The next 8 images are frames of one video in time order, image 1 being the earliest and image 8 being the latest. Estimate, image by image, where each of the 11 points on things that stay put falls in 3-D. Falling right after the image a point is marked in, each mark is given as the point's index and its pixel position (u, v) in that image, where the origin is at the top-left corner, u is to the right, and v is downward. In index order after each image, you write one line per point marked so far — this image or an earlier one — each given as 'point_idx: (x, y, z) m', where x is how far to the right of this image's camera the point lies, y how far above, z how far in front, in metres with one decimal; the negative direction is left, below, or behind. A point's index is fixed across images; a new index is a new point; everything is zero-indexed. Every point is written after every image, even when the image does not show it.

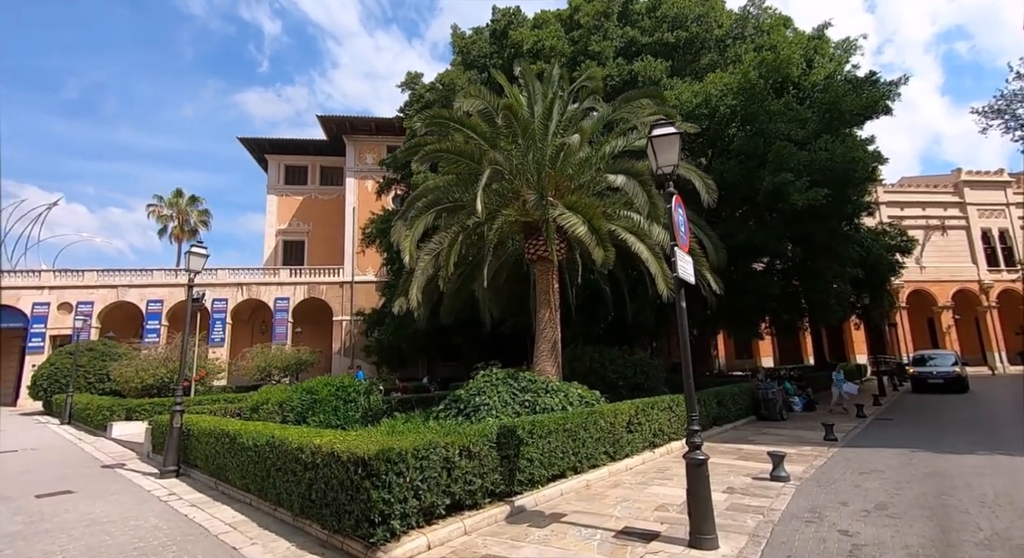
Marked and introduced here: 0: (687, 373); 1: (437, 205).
0: (+1.7, -1.0, +5.5) m
1: (-1.6, +1.5, +12.0) m
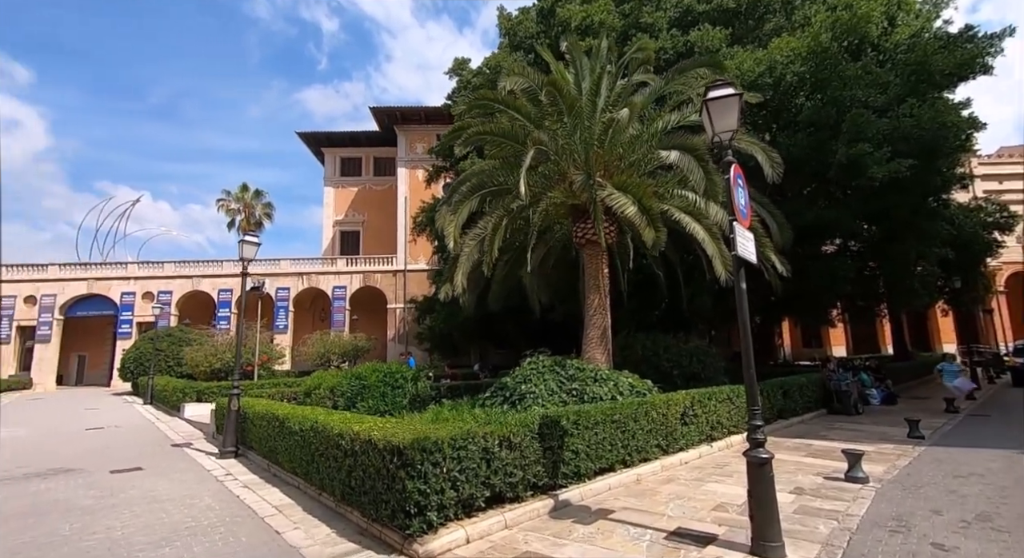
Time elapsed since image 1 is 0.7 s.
0: (+2.1, -0.8, +4.9) m
1: (-0.7, +1.8, +11.7) m
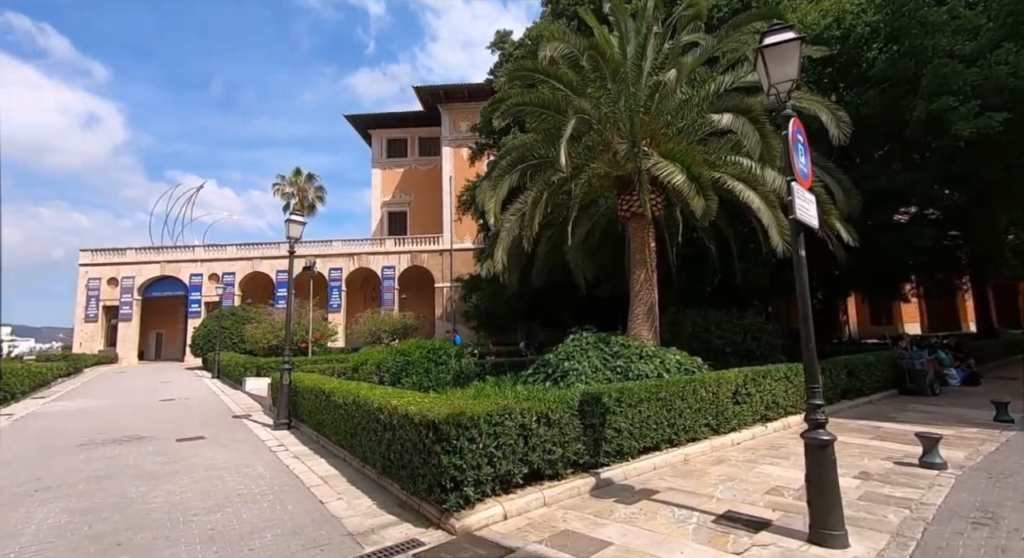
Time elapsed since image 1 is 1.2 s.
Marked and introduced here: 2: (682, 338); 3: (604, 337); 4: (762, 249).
0: (+2.4, -0.5, +4.5) m
1: (+0.2, +2.4, +11.4) m
2: (+3.8, -1.3, +12.0) m
3: (+1.7, -1.1, +10.4) m
4: (+6.3, +0.8, +14.0) m
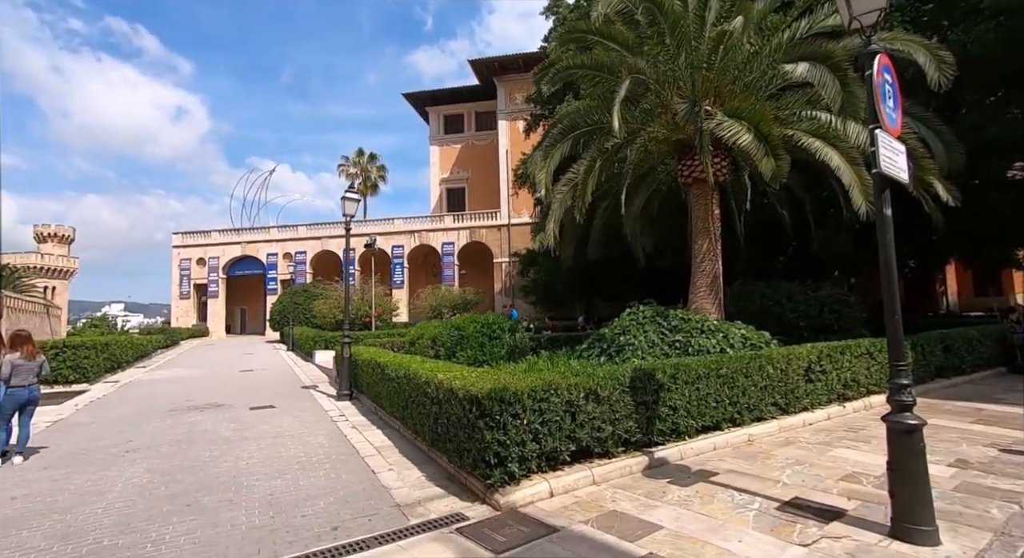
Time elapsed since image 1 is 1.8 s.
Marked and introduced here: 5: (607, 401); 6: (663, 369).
0: (+2.7, -0.2, +3.9) m
1: (+1.2, +2.9, +10.9) m
2: (+4.9, -0.7, +11.2) m
3: (+2.7, -0.6, +9.9) m
4: (+7.6, +1.5, +12.9) m
5: (+0.9, -1.2, +5.5) m
6: (+1.6, -1.0, +6.1) m
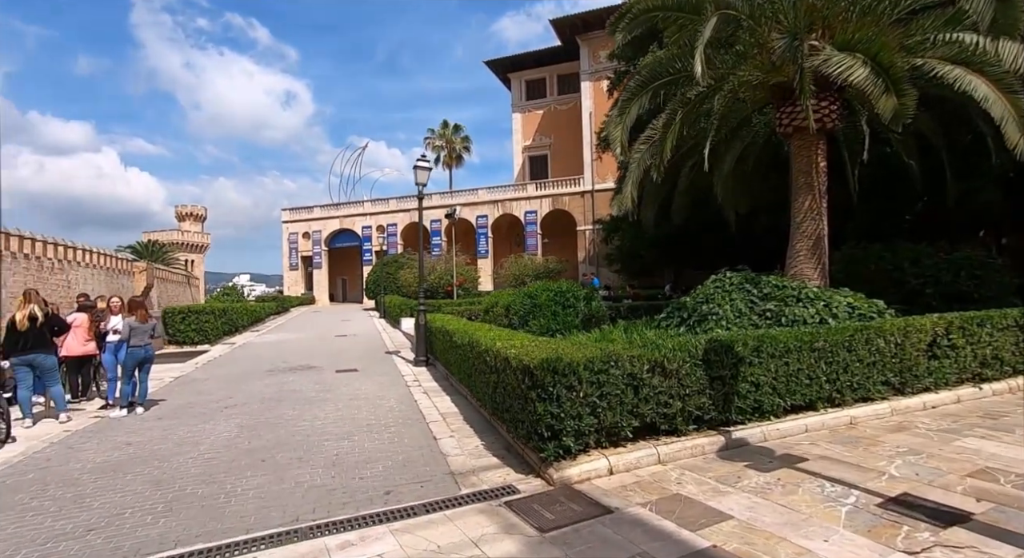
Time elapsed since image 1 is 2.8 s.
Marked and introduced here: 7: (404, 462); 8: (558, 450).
0: (+3.0, +0.1, +3.1) m
1: (+2.6, +3.6, +10.0) m
2: (+6.3, 0.0, +9.9) m
3: (+3.9, +0.1, +9.0) m
4: (+9.2, +2.2, +11.0) m
5: (+1.5, -0.8, +5.0) m
6: (+2.2, -0.6, +5.4) m
7: (-1.0, -1.8, +5.3) m
8: (+0.4, -1.4, +4.6) m
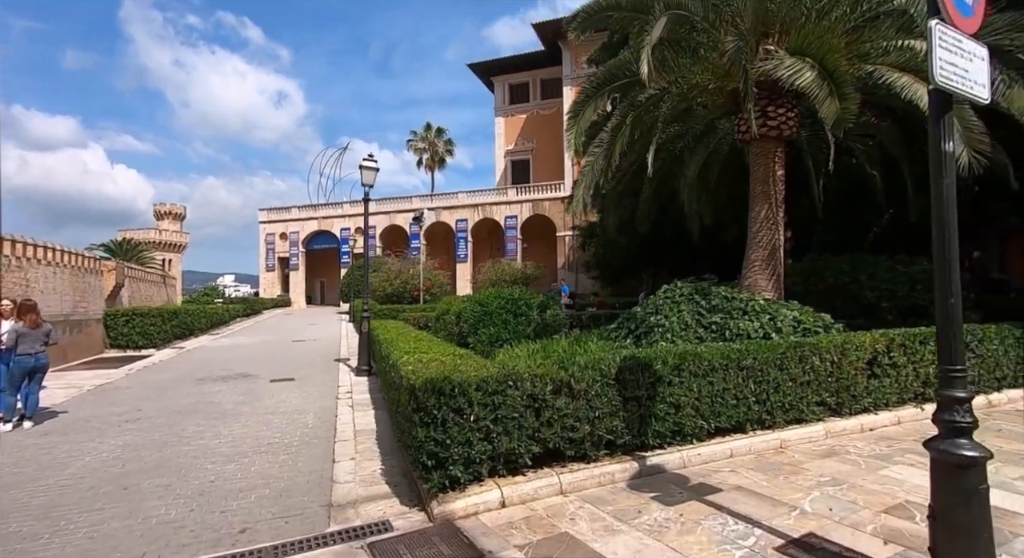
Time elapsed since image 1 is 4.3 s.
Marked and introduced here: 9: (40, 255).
0: (+2.1, 0.0, +2.7) m
1: (+1.7, +3.4, +9.7) m
2: (+5.4, -0.2, +9.6) m
3: (+2.9, -0.1, +8.6) m
4: (+8.2, +2.0, +10.8) m
5: (+0.6, -0.9, +4.6) m
6: (+1.4, -0.7, +5.0) m
7: (-1.9, -1.8, +4.8) m
8: (-0.5, -1.5, +4.1) m
9: (-15.4, +0.7, +17.9) m
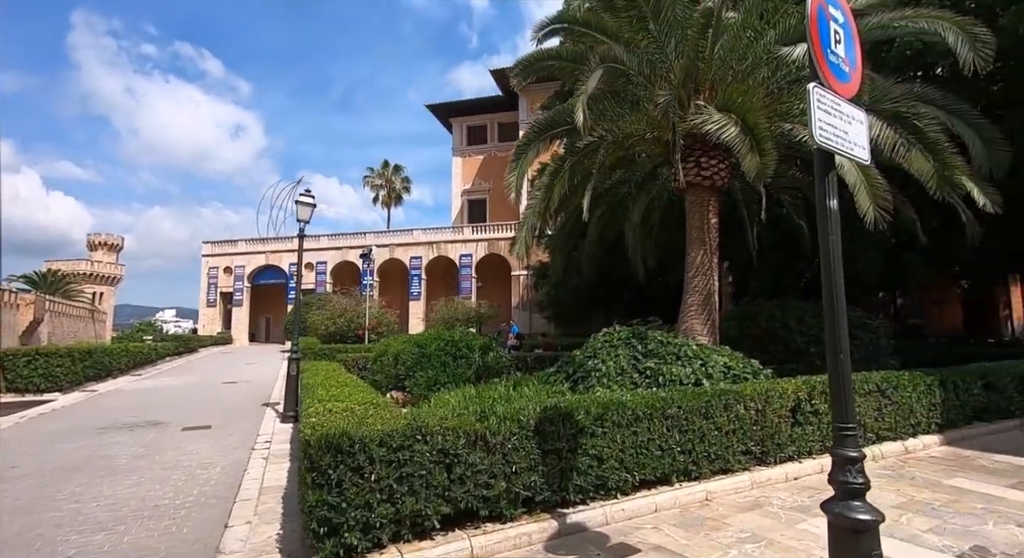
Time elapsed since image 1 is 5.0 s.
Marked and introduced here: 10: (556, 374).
0: (+1.6, -0.3, +2.7) m
1: (+0.7, +2.7, +9.8) m
2: (+4.3, -1.0, +9.8) m
3: (+2.0, -0.8, +8.6) m
4: (+7.1, +1.1, +11.3) m
5: (-0.1, -1.3, +4.4) m
6: (+0.6, -1.1, +4.8) m
7: (-2.6, -2.2, +4.4) m
8: (-1.2, -1.8, +3.8) m
9: (-17.0, -0.3, +16.5) m
10: (+0.6, -1.5, +8.7) m
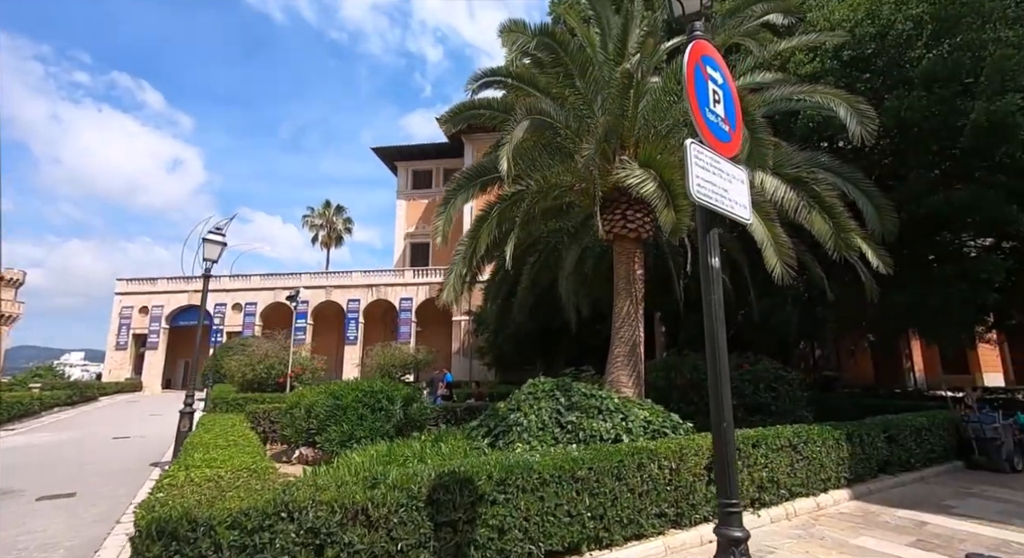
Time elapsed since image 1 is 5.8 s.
0: (+1.0, -0.6, +2.5) m
1: (-0.6, +1.8, +9.7) m
2: (+3.0, -1.9, +9.8) m
3: (+0.7, -1.6, +8.4) m
4: (+5.6, 0.0, +11.7) m
5: (-0.9, -1.7, +3.9) m
6: (-0.2, -1.6, +4.5) m
7: (-3.4, -2.5, +3.6) m
8: (-1.9, -2.2, +3.2) m
9: (-18.9, -1.3, +14.5) m
10: (-0.6, -2.2, +8.3) m
